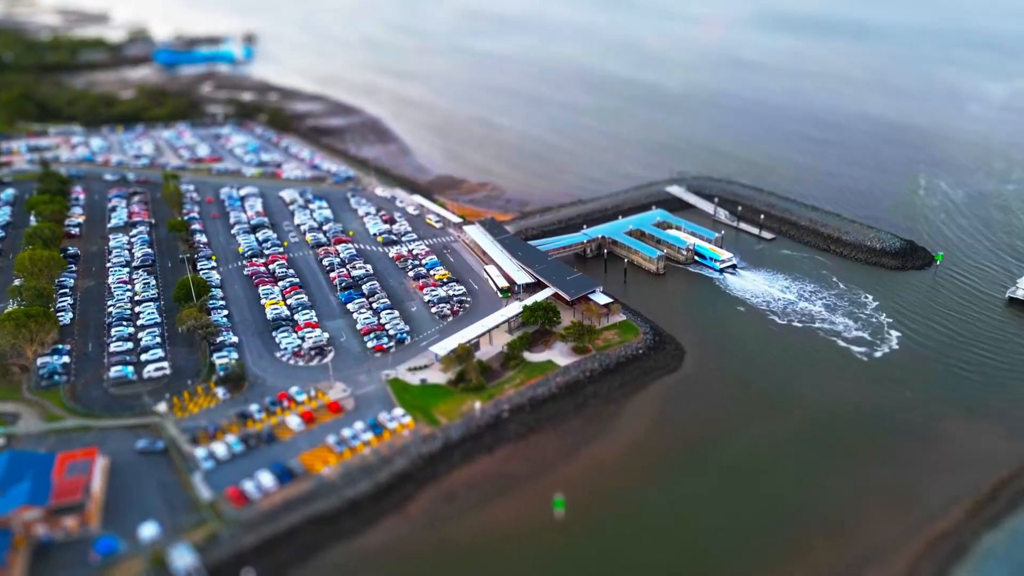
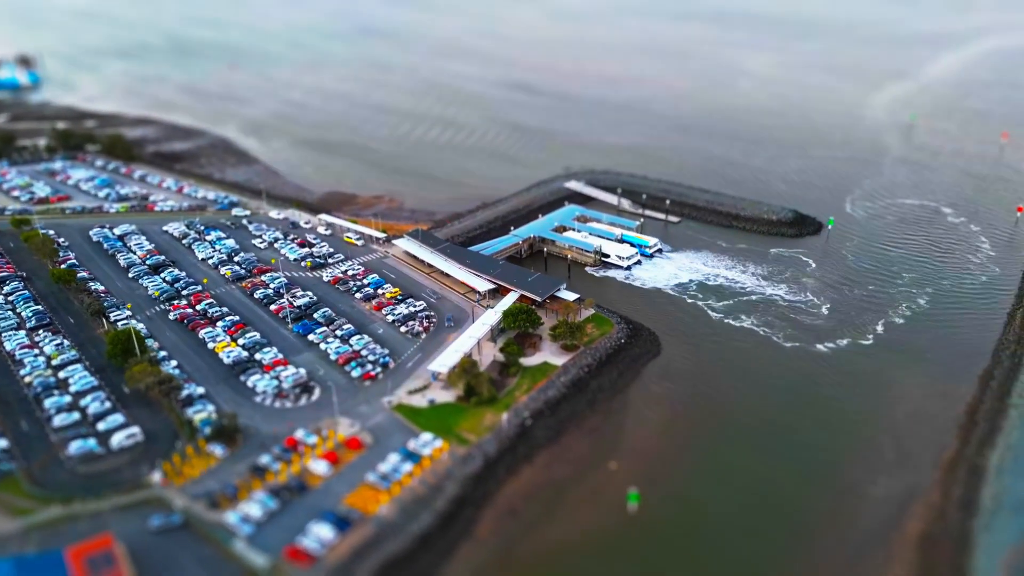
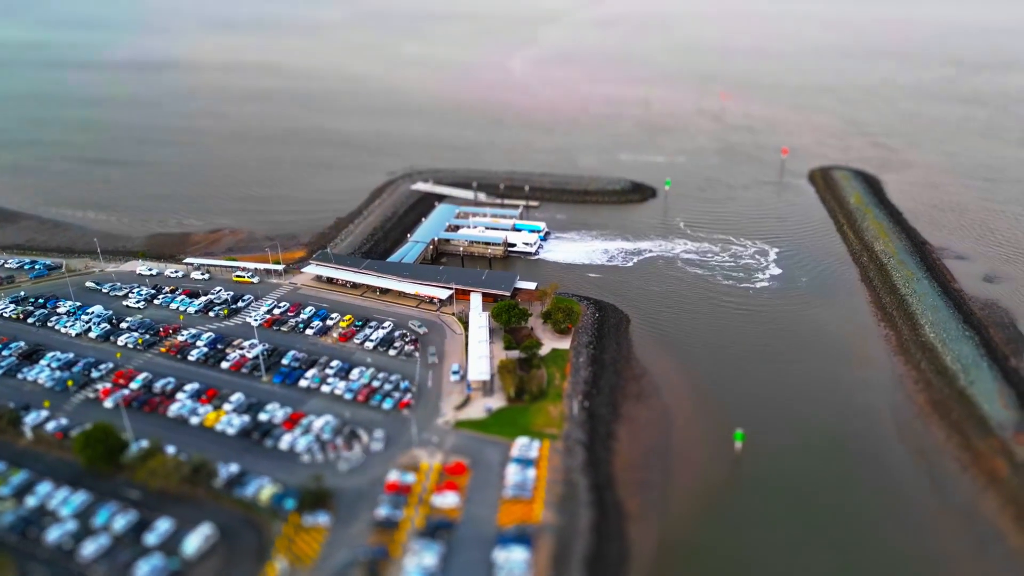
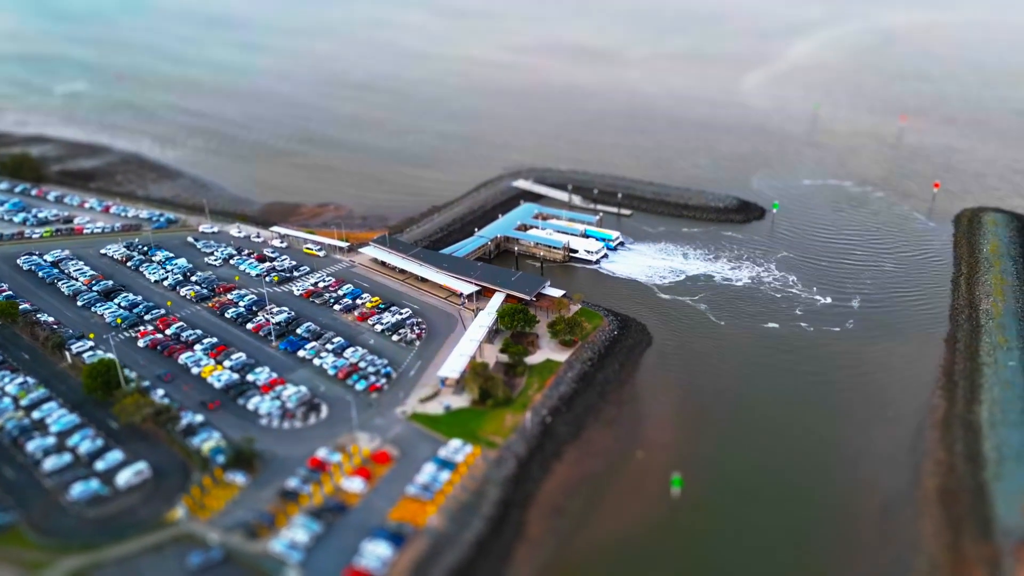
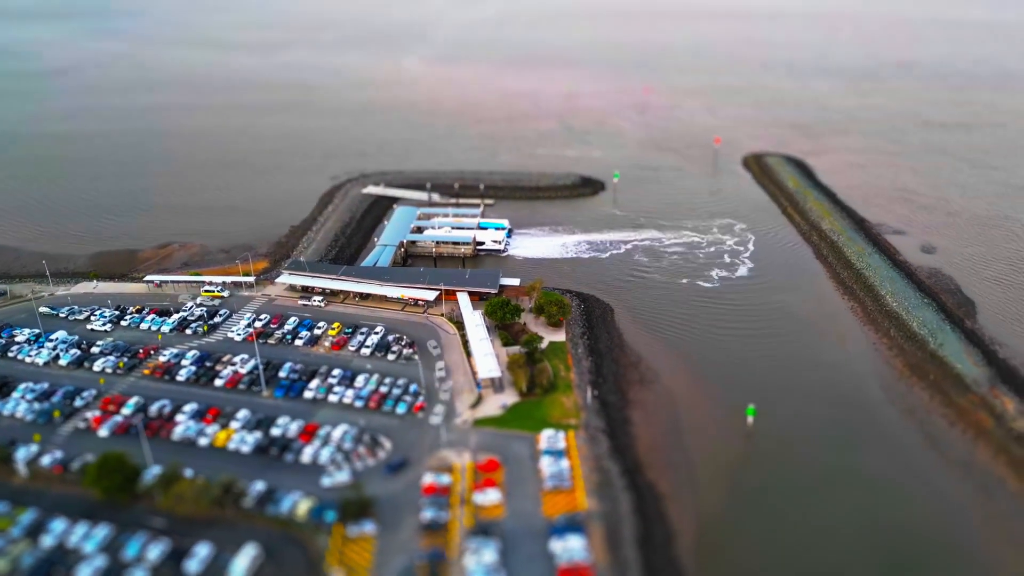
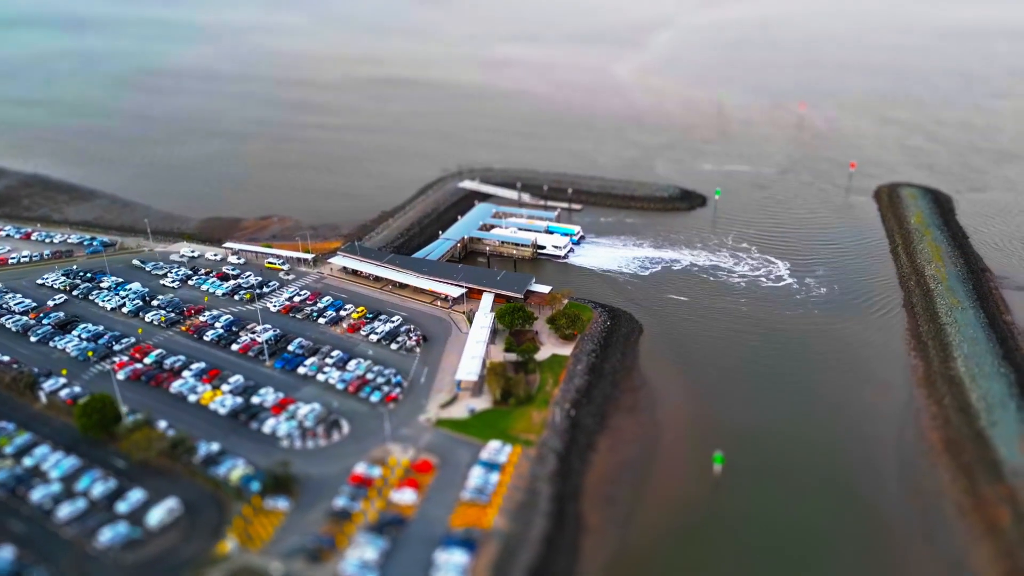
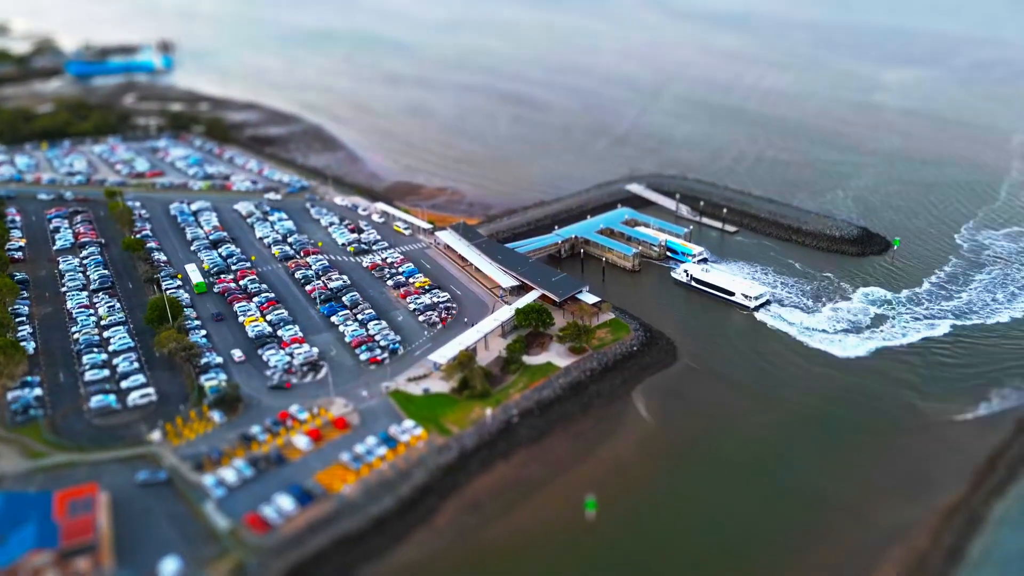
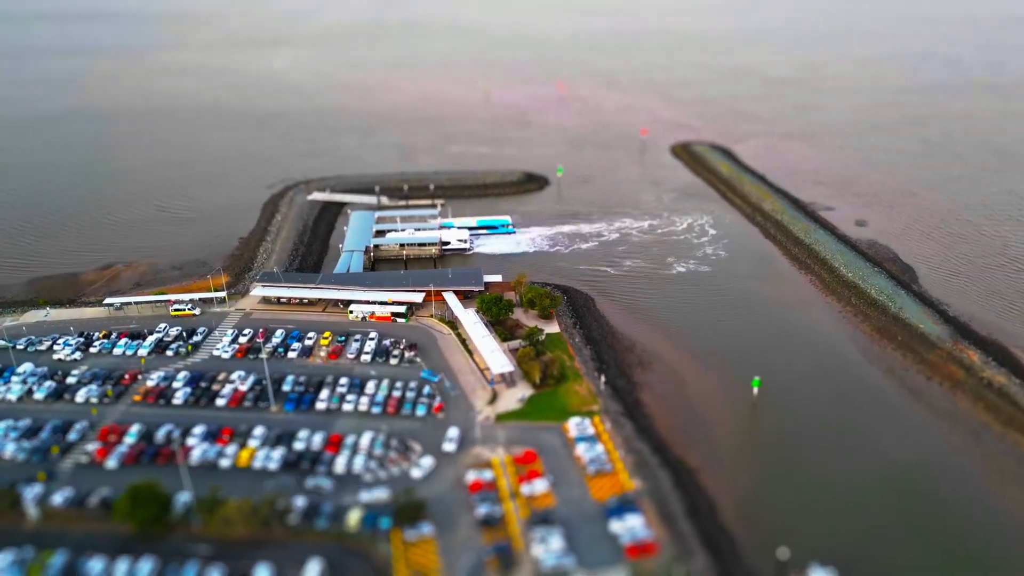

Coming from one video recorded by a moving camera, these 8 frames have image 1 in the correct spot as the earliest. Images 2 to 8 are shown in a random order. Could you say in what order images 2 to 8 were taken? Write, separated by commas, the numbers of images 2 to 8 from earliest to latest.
7, 2, 4, 6, 3, 5, 8
